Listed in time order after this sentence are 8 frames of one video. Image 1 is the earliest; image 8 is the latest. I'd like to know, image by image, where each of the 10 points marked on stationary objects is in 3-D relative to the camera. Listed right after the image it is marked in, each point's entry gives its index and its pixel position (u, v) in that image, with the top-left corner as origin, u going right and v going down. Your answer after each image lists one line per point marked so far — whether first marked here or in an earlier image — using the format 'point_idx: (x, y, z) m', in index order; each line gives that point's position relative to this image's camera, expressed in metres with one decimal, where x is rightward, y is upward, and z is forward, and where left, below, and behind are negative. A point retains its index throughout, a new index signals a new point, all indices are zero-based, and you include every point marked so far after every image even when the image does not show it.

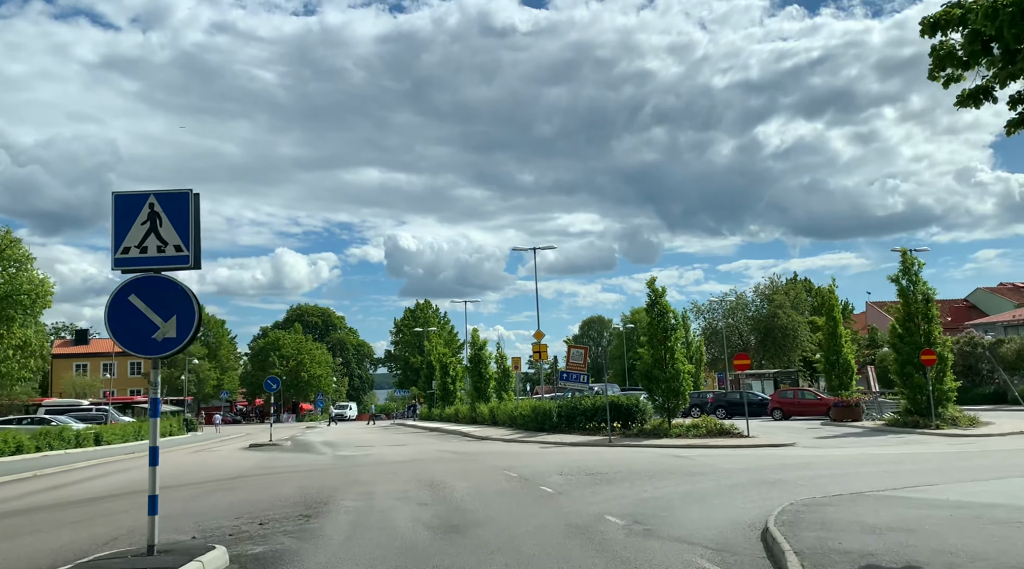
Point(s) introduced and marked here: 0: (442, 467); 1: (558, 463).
0: (-1.5, -4.1, +18.6) m
1: (+1.1, -4.0, +18.4) m
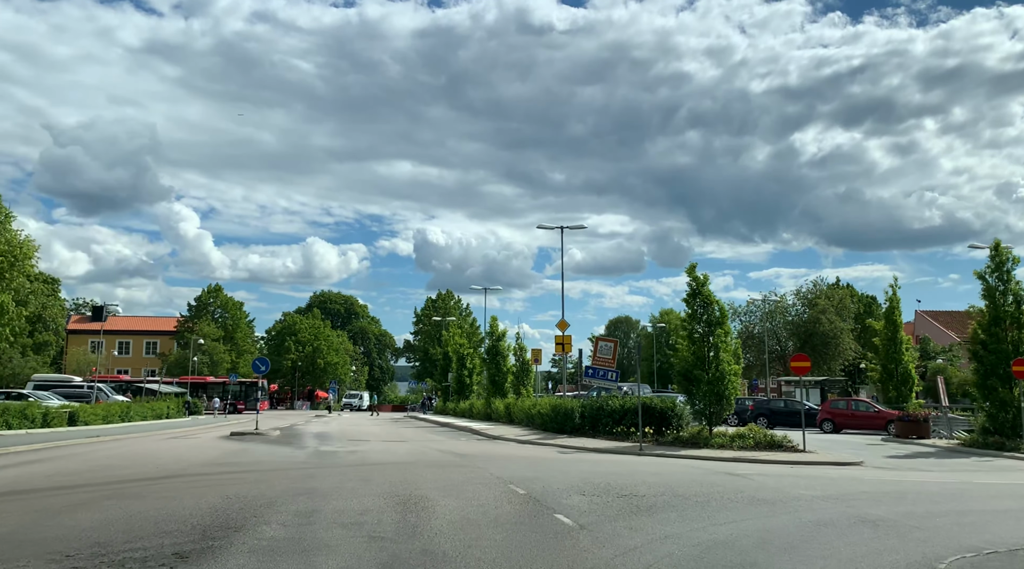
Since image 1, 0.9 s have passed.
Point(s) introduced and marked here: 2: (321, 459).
0: (-1.4, -3.3, +14.8) m
1: (+1.2, -3.4, +14.5) m
2: (-4.3, -3.9, +18.4) m
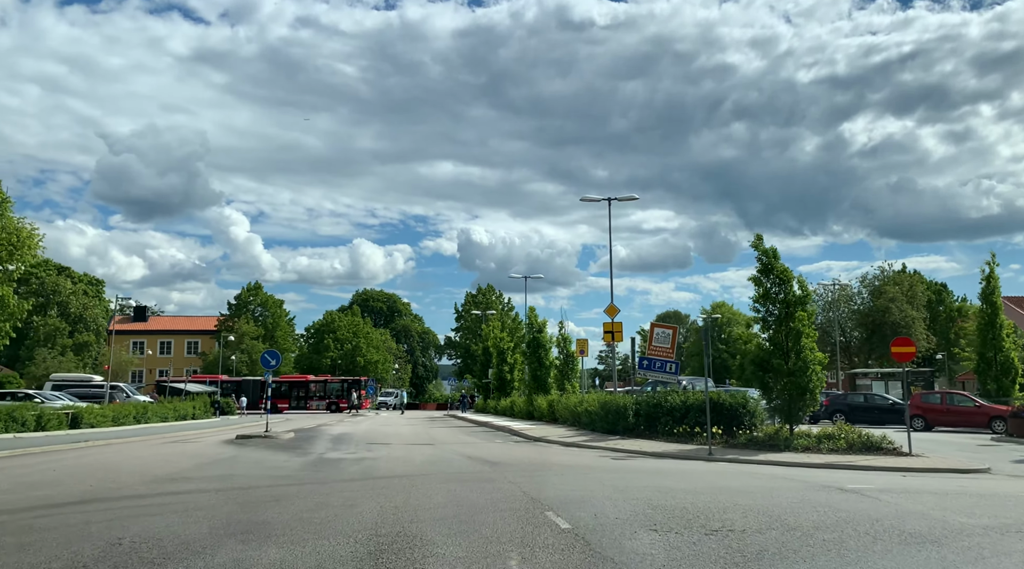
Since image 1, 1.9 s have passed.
0: (-0.8, -2.8, +11.2) m
1: (+1.8, -2.7, +10.8) m
2: (-3.5, -3.3, +15.0) m
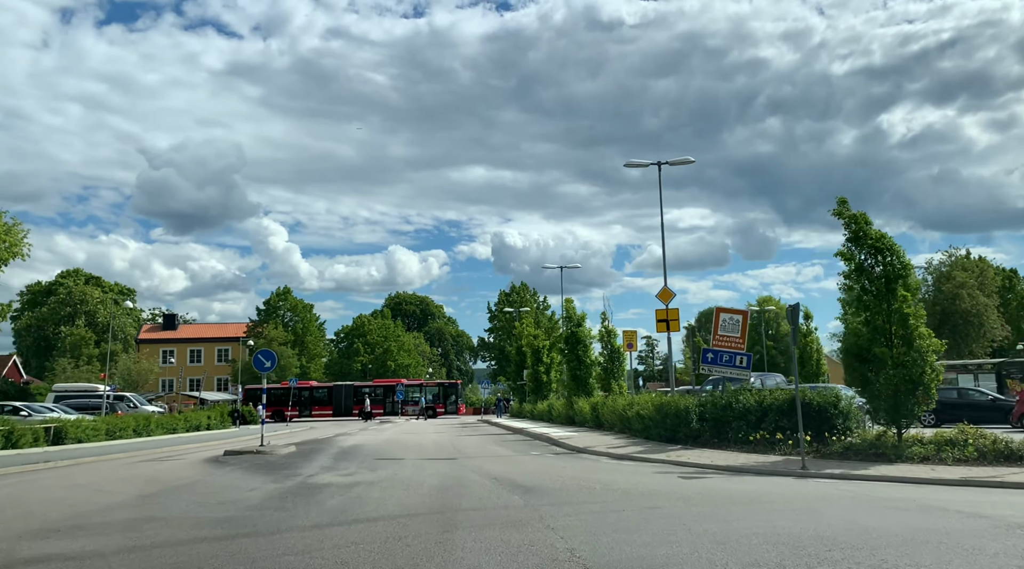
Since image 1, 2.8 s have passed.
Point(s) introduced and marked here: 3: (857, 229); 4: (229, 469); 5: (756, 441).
0: (-0.5, -2.3, +7.2) m
1: (+2.1, -2.2, +6.7) m
2: (-3.0, -2.9, +11.1) m
3: (+7.8, +1.3, +18.4) m
4: (-5.8, -3.7, +16.9) m
5: (+5.5, -3.5, +18.9) m
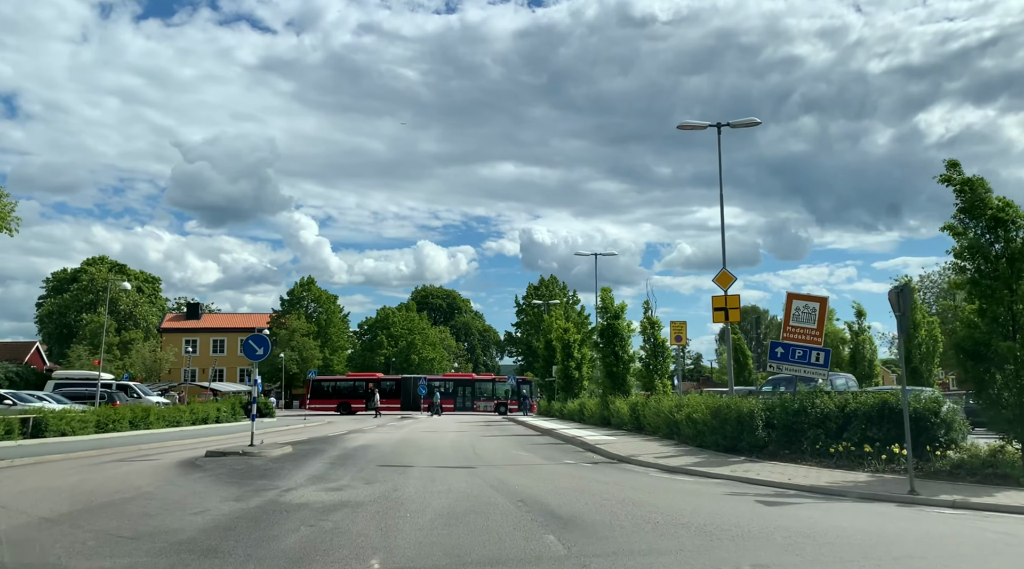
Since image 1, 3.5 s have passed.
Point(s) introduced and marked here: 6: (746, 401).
0: (-0.3, -1.8, +4.1) m
1: (+2.3, -1.8, +3.5) m
2: (-2.7, -2.4, +8.1) m
3: (+8.4, +1.6, +15.0) m
4: (-5.2, -3.2, +13.9) m
5: (+6.1, -3.2, +15.6) m
6: (+5.1, -2.5, +18.1) m
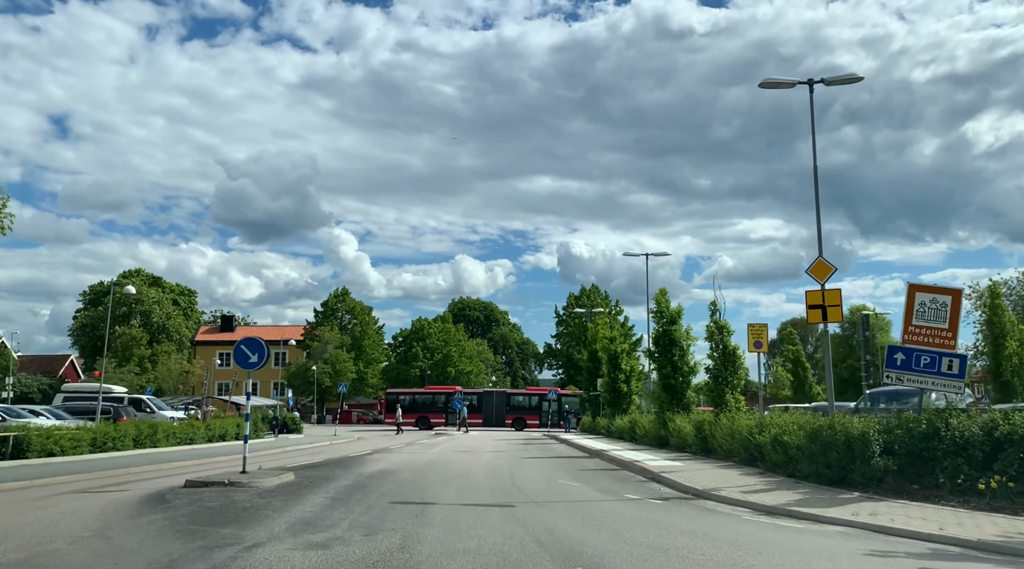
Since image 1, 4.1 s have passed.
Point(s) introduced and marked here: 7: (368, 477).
0: (0.0, -1.5, +0.6) m
1: (+2.5, -1.4, 0.0) m
2: (-2.3, -2.1, +4.7) m
3: (+9.1, +1.9, +11.2) m
4: (-4.6, -3.0, +10.7) m
5: (+6.8, -3.0, +11.9) m
6: (+5.9, -2.4, +14.4) m
7: (-3.0, -4.0, +17.3) m
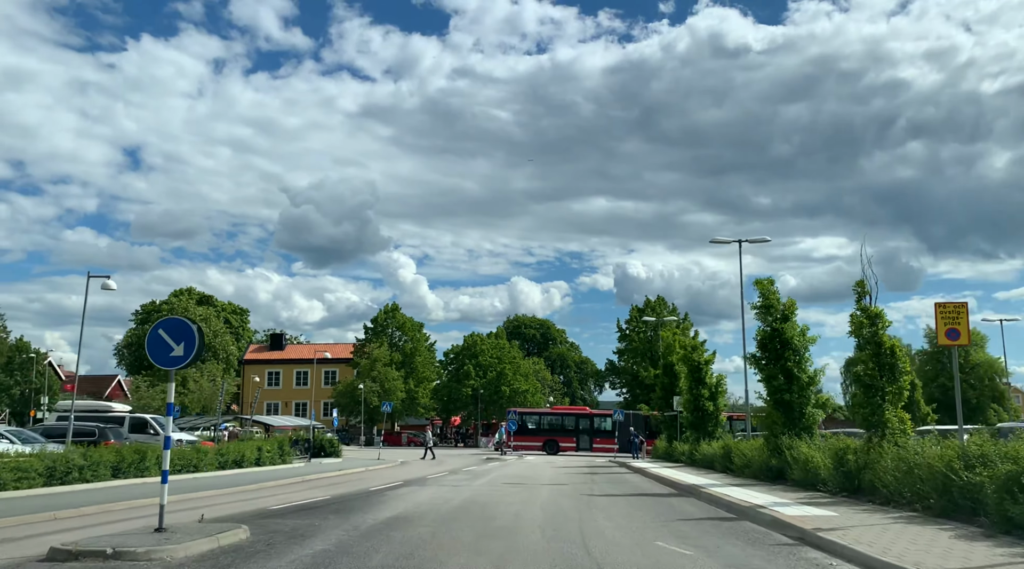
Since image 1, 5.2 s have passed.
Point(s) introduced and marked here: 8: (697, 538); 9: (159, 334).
0: (-0.2, -0.4, -5.2) m
1: (+2.2, -0.3, -6.0) m
2: (-2.1, -1.2, -1.0) m
3: (+9.6, +2.7, +4.9) m
4: (-4.1, -2.2, +5.1) m
5: (+7.4, -2.2, +5.5) m
6: (+6.6, -1.6, +8.1) m
7: (-2.0, -3.5, +11.6) m
8: (+2.6, -3.5, +11.8) m
9: (-4.2, -0.6, +10.1) m
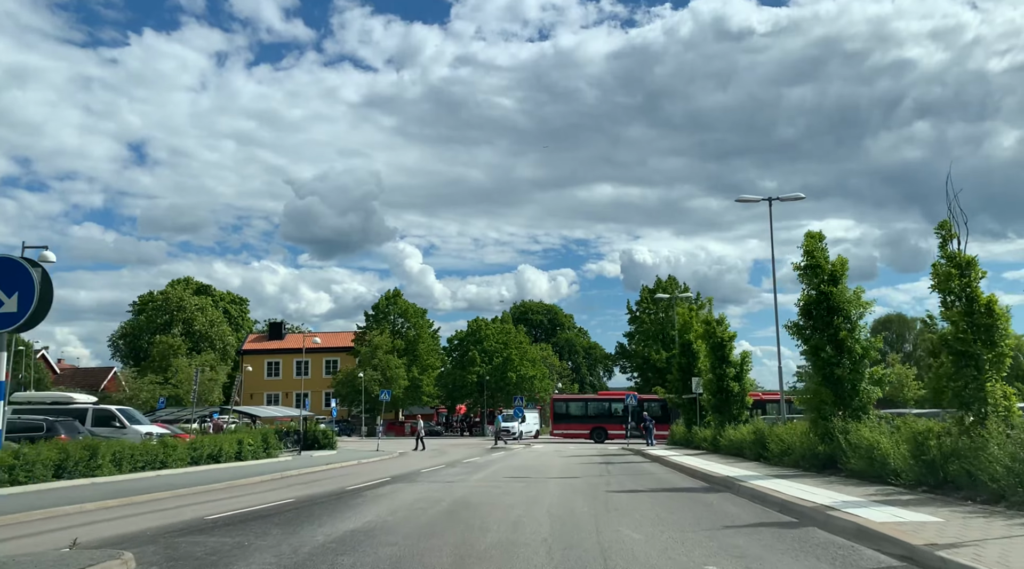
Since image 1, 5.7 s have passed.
0: (-0.4, +0.1, -8.4) m
1: (+2.0, +0.2, -9.2) m
2: (-2.3, -0.7, -4.1) m
3: (+9.4, +3.5, +1.6) m
4: (-4.2, -1.7, +2.0) m
5: (+7.3, -1.4, +2.3) m
6: (+6.5, -0.9, +4.9) m
7: (-2.0, -2.8, +8.5) m
8: (+2.6, -2.8, +8.6) m
9: (-4.3, 0.0, +6.9) m
